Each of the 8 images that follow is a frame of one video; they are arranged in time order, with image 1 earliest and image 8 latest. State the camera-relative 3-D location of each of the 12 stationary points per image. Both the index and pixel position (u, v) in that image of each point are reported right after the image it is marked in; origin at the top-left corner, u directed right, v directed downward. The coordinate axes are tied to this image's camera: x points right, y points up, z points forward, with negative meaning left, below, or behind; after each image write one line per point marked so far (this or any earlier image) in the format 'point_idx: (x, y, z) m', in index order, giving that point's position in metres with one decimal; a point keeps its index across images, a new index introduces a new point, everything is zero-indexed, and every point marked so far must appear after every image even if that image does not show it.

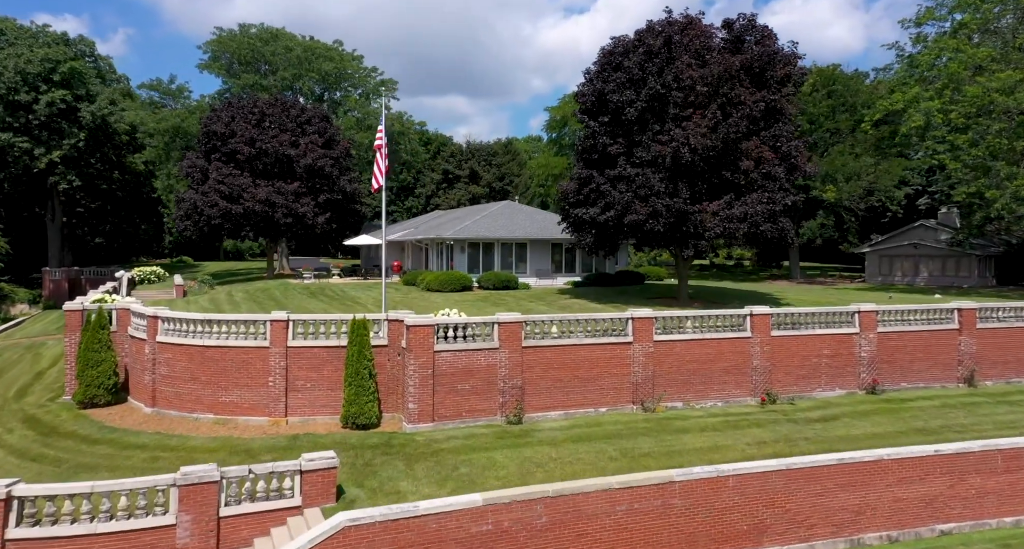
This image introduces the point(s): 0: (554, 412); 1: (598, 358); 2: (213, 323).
0: (+1.0, -3.5, +17.2) m
1: (+2.2, -2.2, +17.6) m
2: (-7.1, -1.2, +16.4) m
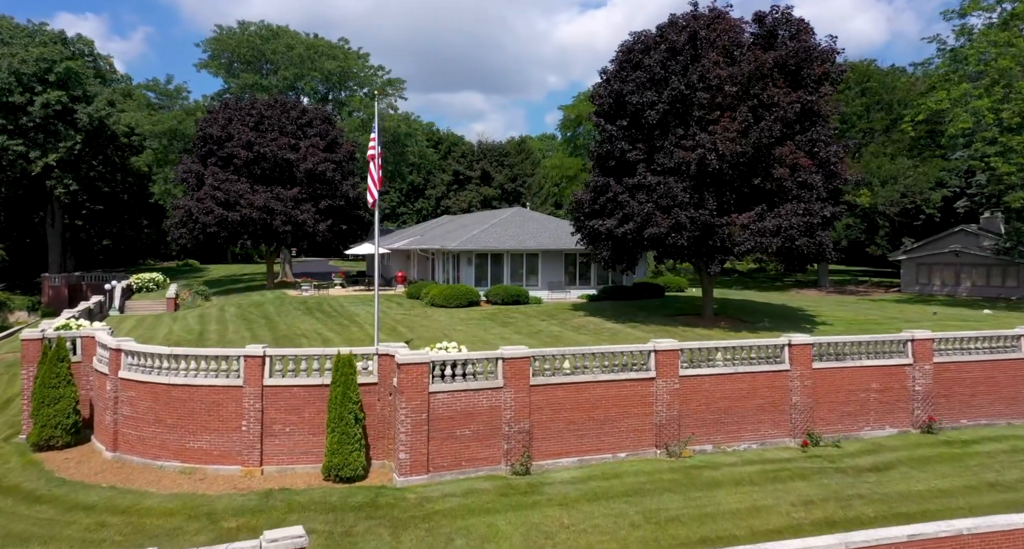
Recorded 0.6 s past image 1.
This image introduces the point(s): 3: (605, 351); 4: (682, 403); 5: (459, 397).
0: (+1.2, -4.1, +15.2) m
1: (+2.3, -2.8, +15.5) m
2: (-7.0, -1.8, +14.5) m
3: (+2.1, -1.7, +15.6) m
4: (+3.9, -2.9, +15.8) m
5: (-1.1, -2.6, +14.4) m
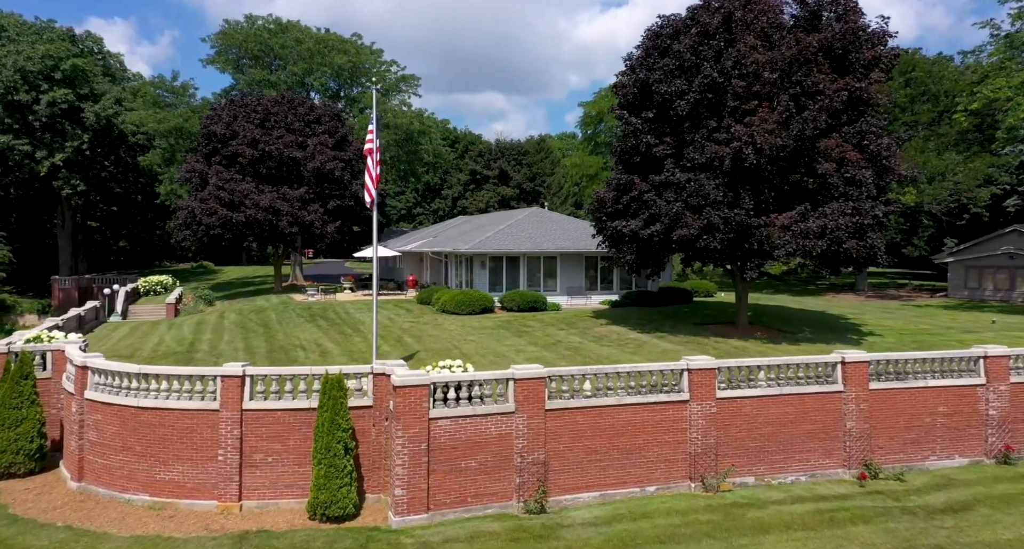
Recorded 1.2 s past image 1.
0: (+1.4, -4.2, +13.3) m
1: (+2.6, -2.9, +13.6) m
2: (-6.7, -1.9, +12.9) m
3: (+2.4, -1.9, +13.7) m
4: (+4.2, -3.1, +13.9) m
5: (-0.9, -2.7, +12.6) m
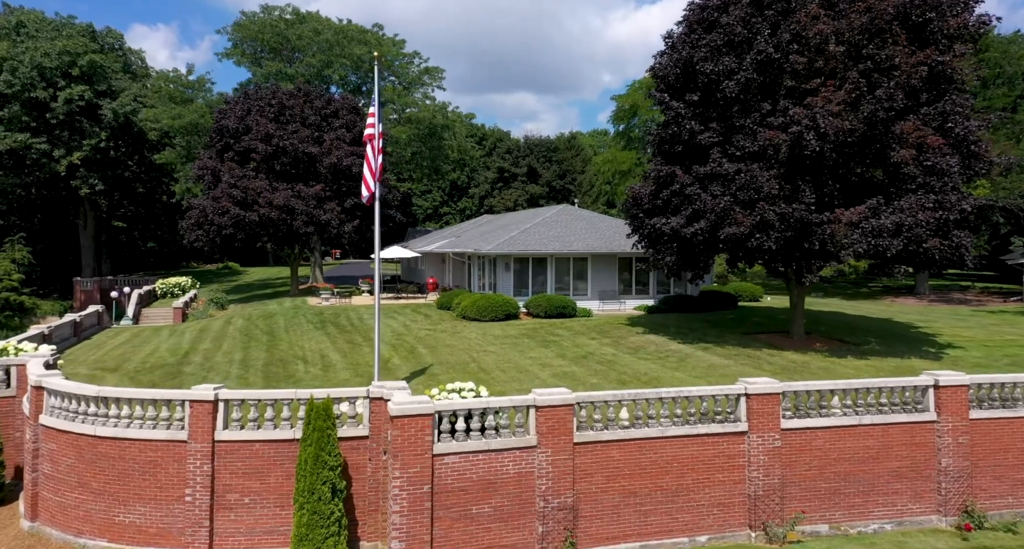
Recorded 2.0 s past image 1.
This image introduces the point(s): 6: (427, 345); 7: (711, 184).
0: (+1.8, -4.3, +11.0) m
1: (+3.0, -3.0, +11.3) m
2: (-6.4, -2.0, +11.0) m
3: (+2.8, -2.0, +11.4) m
4: (+4.6, -3.2, +11.5) m
5: (-0.5, -2.8, +10.5) m
6: (-2.4, -2.1, +19.8) m
7: (+5.3, +2.4, +18.3) m
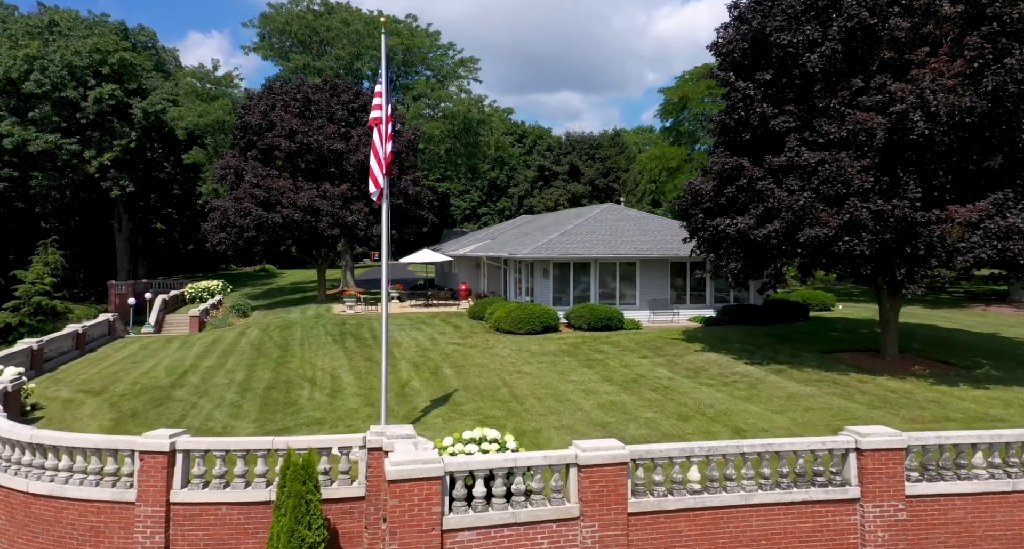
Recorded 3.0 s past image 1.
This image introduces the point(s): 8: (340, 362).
0: (+2.2, -4.5, +8.4) m
1: (+3.4, -3.2, +8.6) m
2: (-5.9, -2.3, +8.8) m
3: (+3.2, -2.2, +8.6) m
4: (+5.0, -3.4, +8.7) m
5: (-0.1, -3.1, +8.0) m
6: (-1.5, -2.3, +17.4) m
7: (+6.1, +2.2, +15.4) m
8: (-4.5, -2.3, +18.0) m
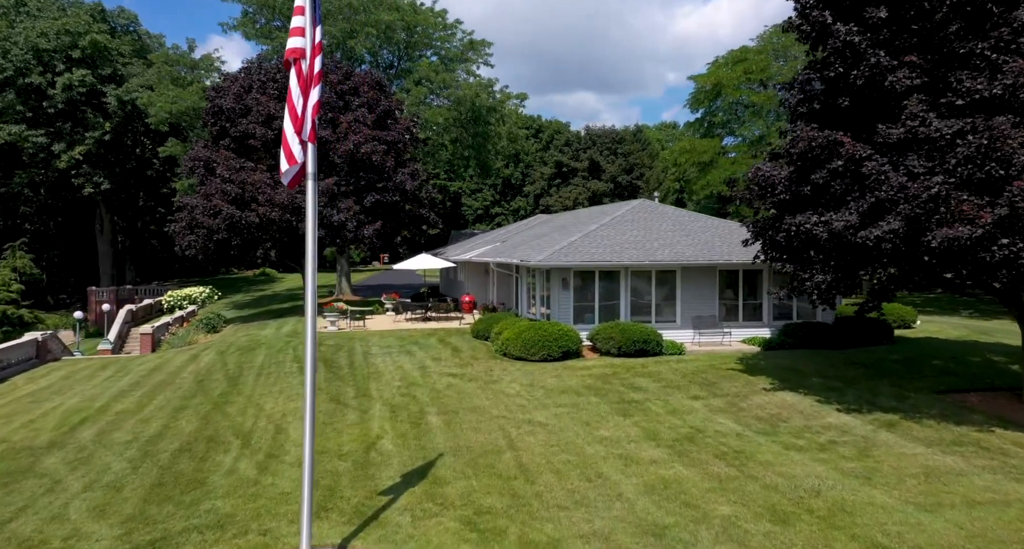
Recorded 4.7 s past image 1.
0: (+2.2, -4.8, +4.0) m
1: (+3.4, -3.5, +4.2) m
2: (-6.0, -2.5, +4.6) m
3: (+3.2, -2.5, +4.2) m
4: (+5.0, -3.7, +4.2) m
5: (-0.2, -3.3, +3.6) m
6: (-1.3, -2.6, +13.1) m
7: (+6.3, +1.9, +10.9) m
8: (-4.3, -2.6, +13.7) m
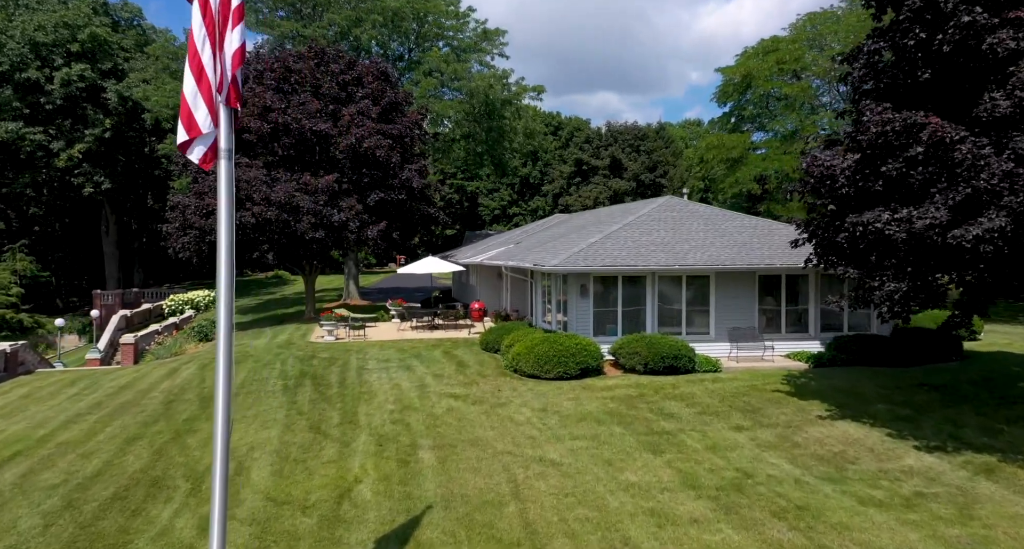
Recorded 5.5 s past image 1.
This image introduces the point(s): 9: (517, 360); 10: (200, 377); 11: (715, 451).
0: (+2.0, -4.9, +1.8) m
1: (+3.2, -3.6, +2.0) m
2: (-6.1, -2.6, +2.7) m
3: (+3.0, -2.6, +2.1) m
4: (+4.8, -3.8, +2.0) m
5: (-0.3, -3.4, +1.5) m
6: (-1.2, -2.7, +11.0) m
7: (+6.3, +1.8, +8.6) m
8: (-4.1, -2.7, +11.8) m
9: (+0.1, -1.9, +15.5) m
10: (-7.4, -2.4, +16.4) m
11: (+3.2, -2.7, +10.7) m
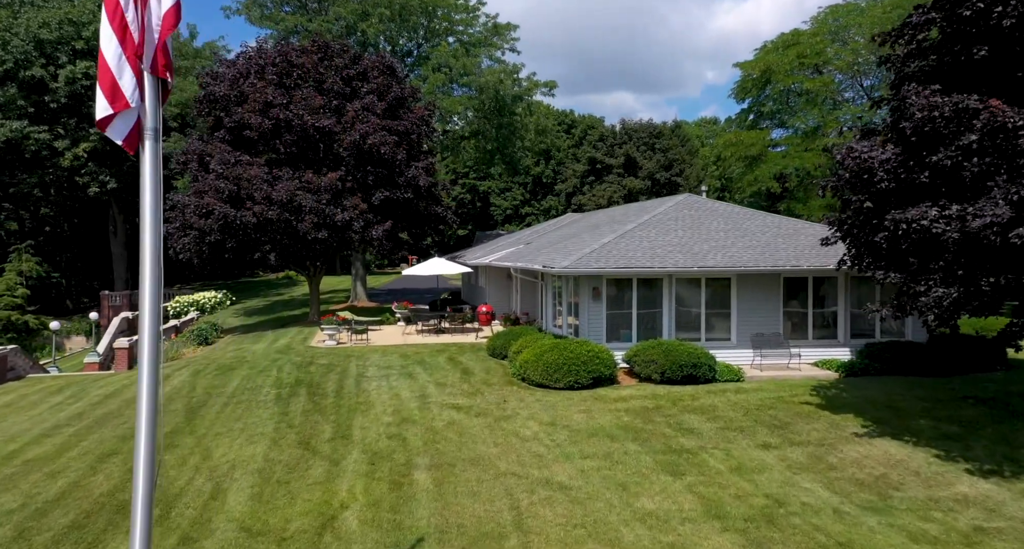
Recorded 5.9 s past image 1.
0: (+1.9, -5.0, +0.8) m
1: (+3.1, -3.7, +0.9) m
2: (-6.2, -2.7, +1.9) m
3: (+2.9, -2.6, +1.0) m
4: (+4.7, -3.9, +0.9) m
5: (-0.5, -3.5, +0.6) m
6: (-1.1, -2.8, +10.1) m
7: (+6.4, +1.7, +7.5) m
8: (-4.1, -2.7, +10.9) m
9: (+0.3, -2.0, +14.5) m
10: (-7.2, -2.4, +15.6) m
11: (+3.2, -2.7, +9.7) m
